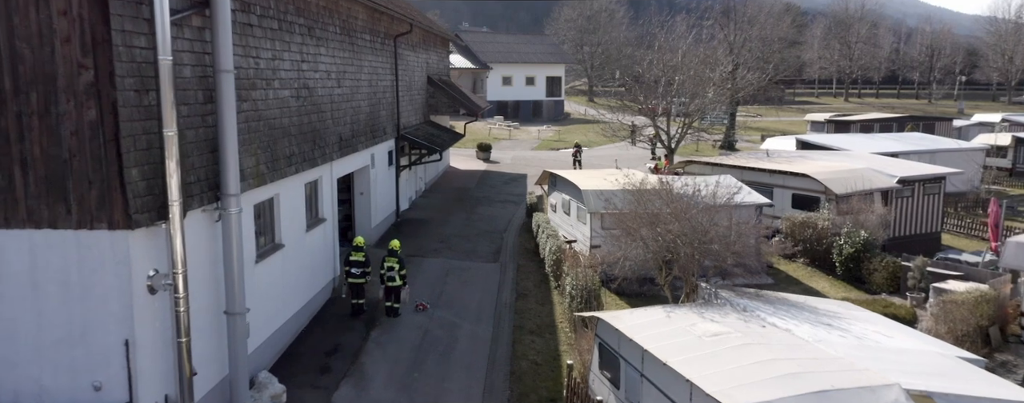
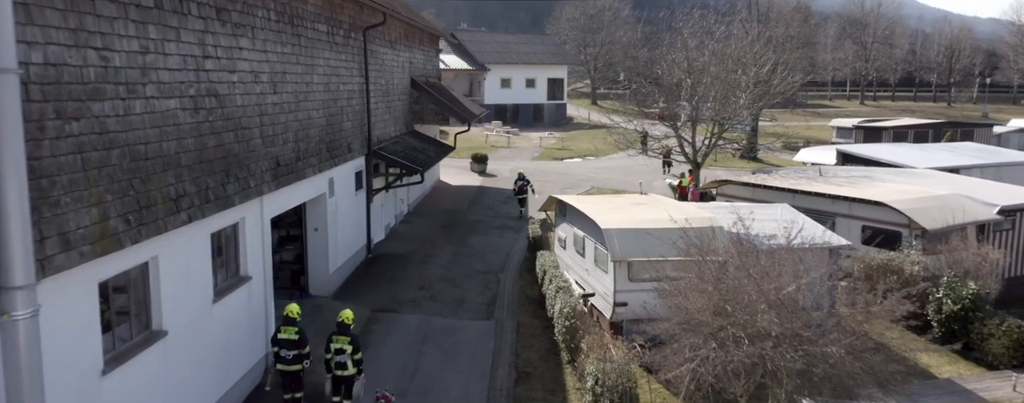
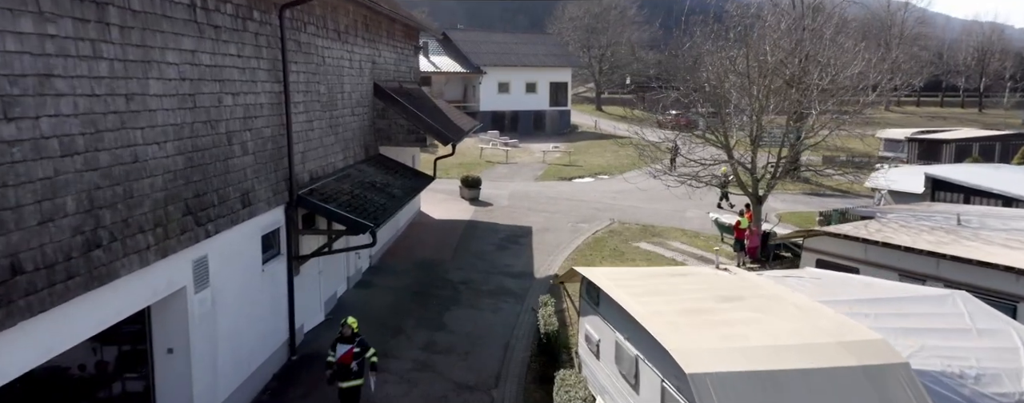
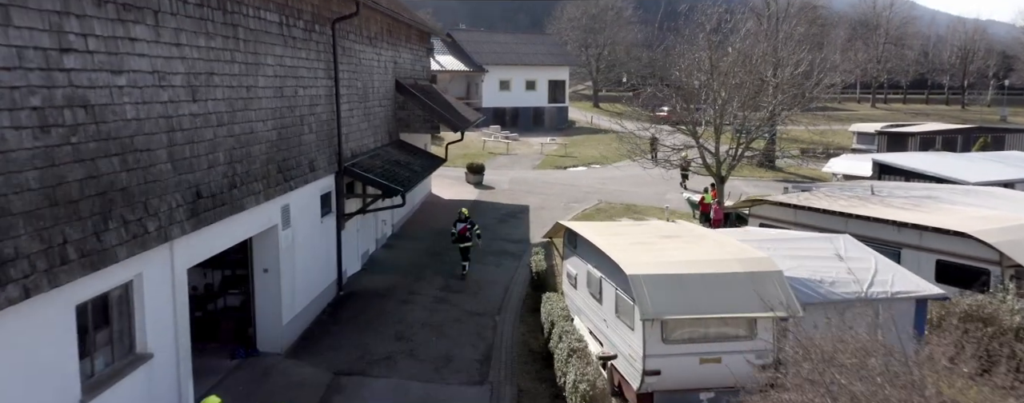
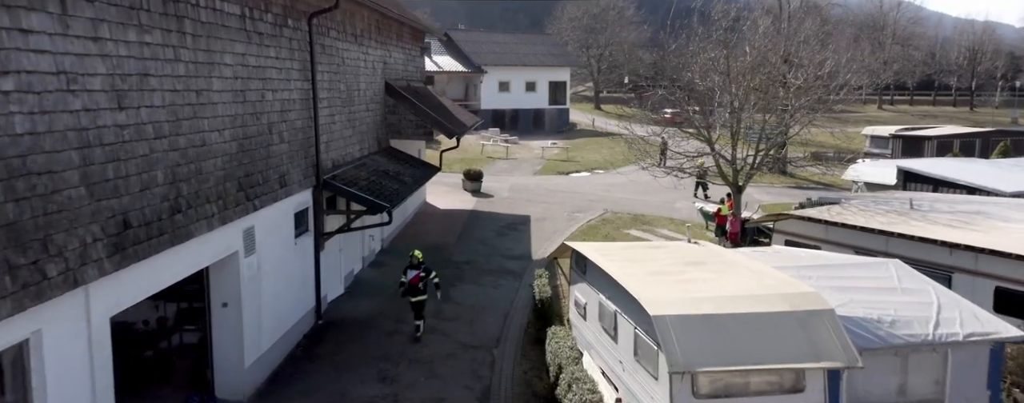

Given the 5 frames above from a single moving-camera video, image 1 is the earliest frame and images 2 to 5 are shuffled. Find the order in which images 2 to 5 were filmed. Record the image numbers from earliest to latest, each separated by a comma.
2, 4, 5, 3
